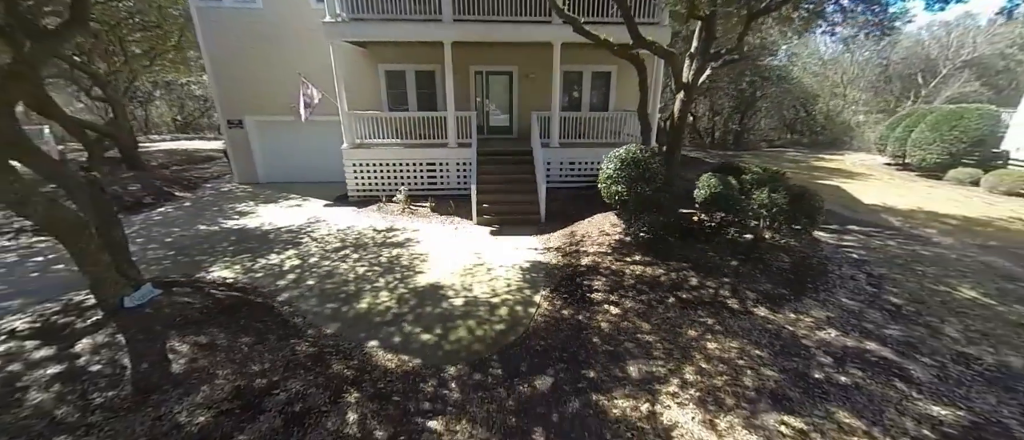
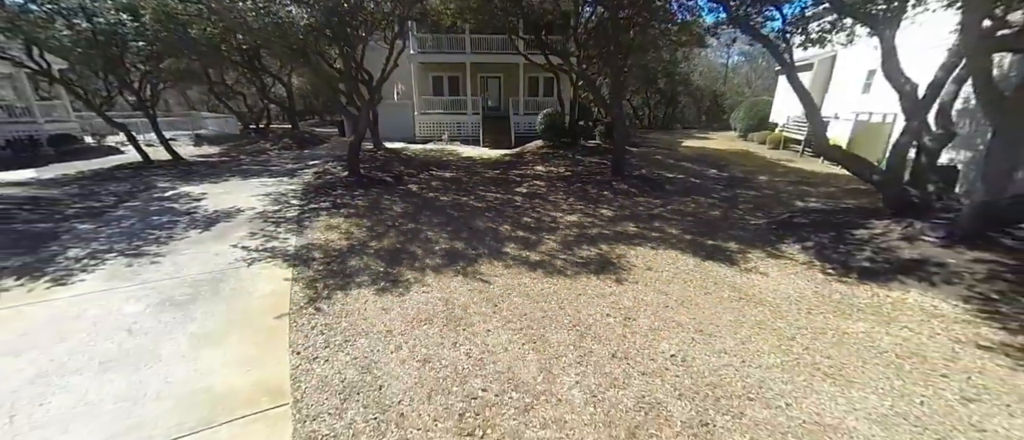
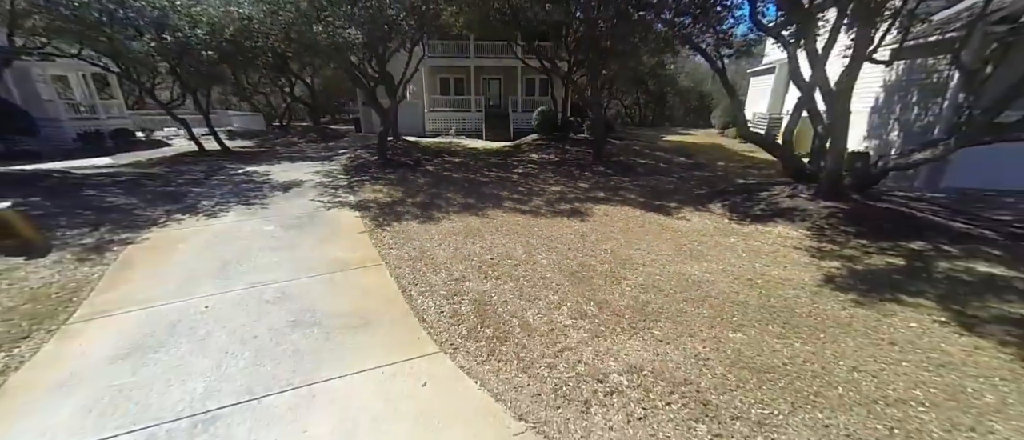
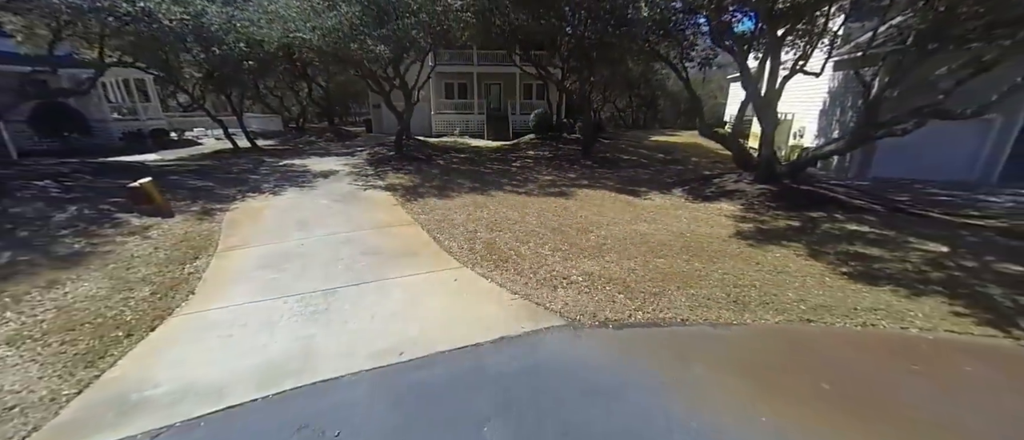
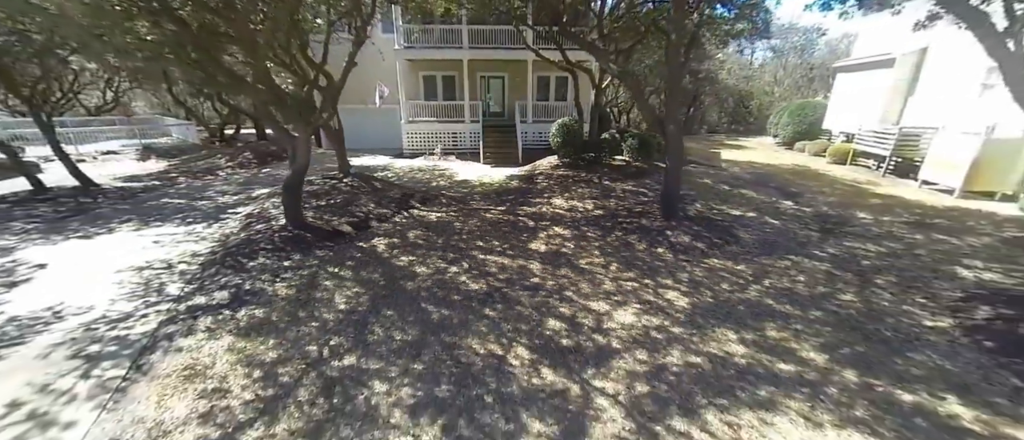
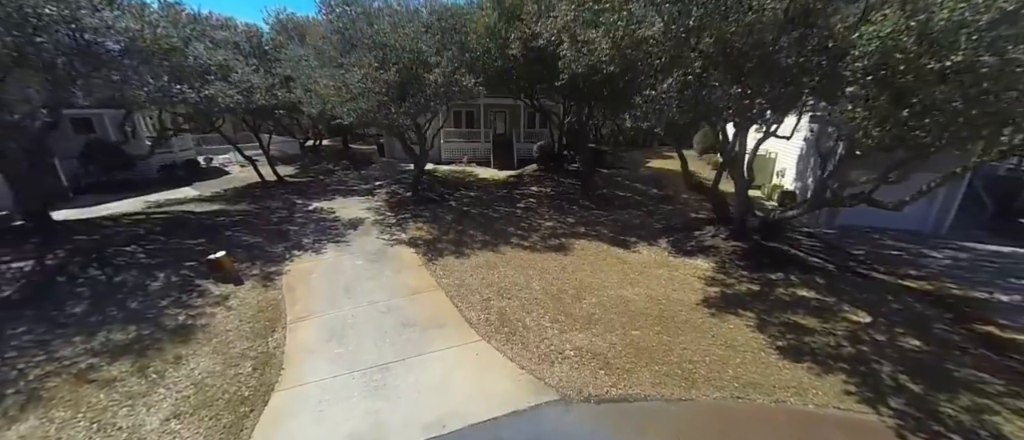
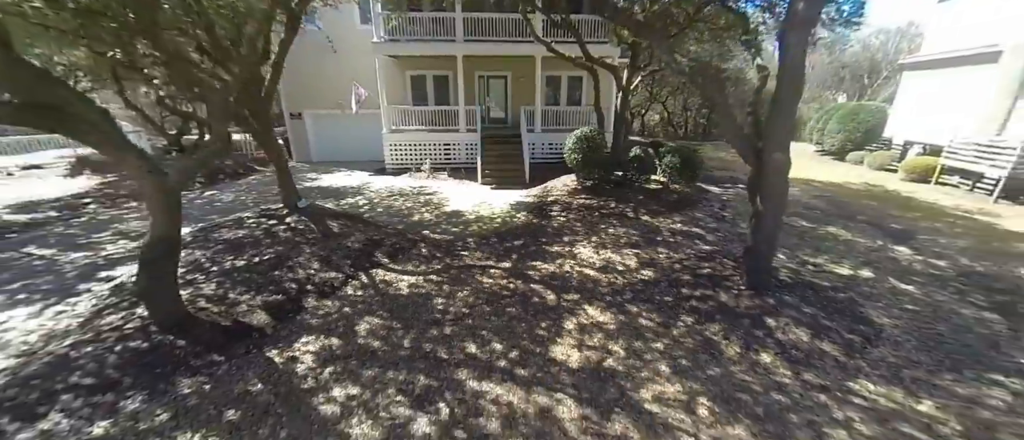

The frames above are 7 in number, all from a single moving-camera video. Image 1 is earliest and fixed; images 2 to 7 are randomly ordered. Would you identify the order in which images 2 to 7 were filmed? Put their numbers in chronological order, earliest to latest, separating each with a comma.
7, 5, 2, 3, 4, 6
